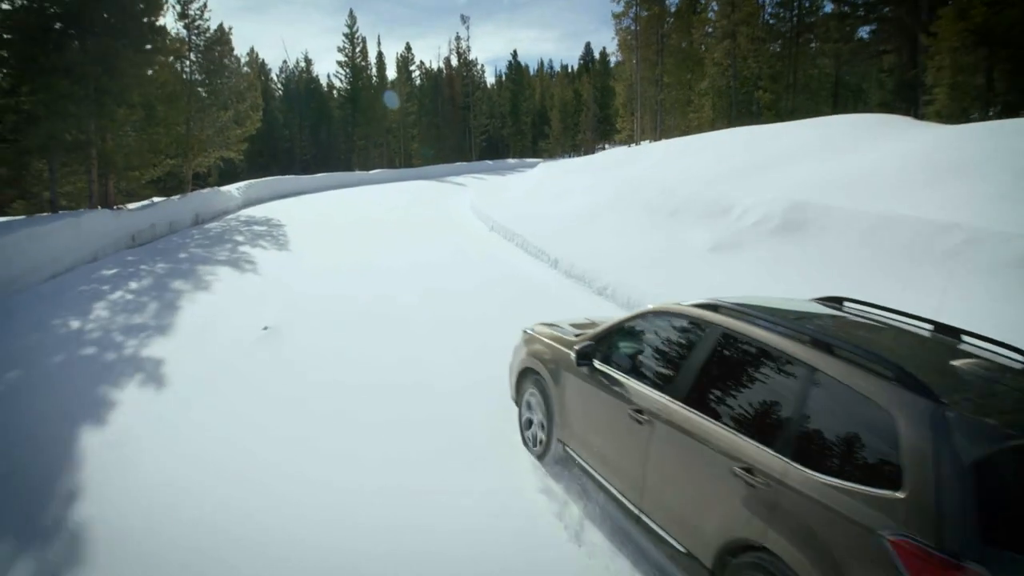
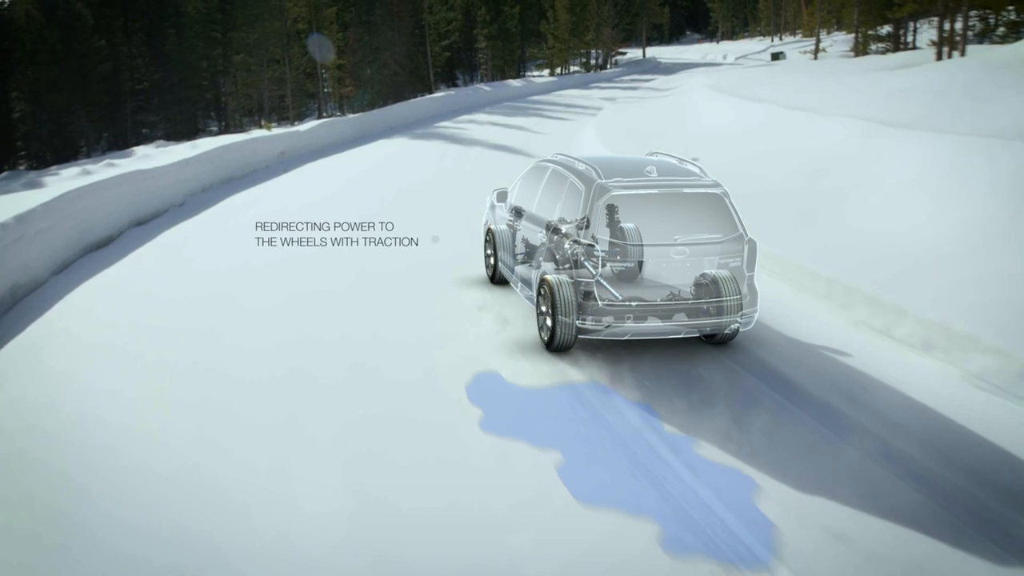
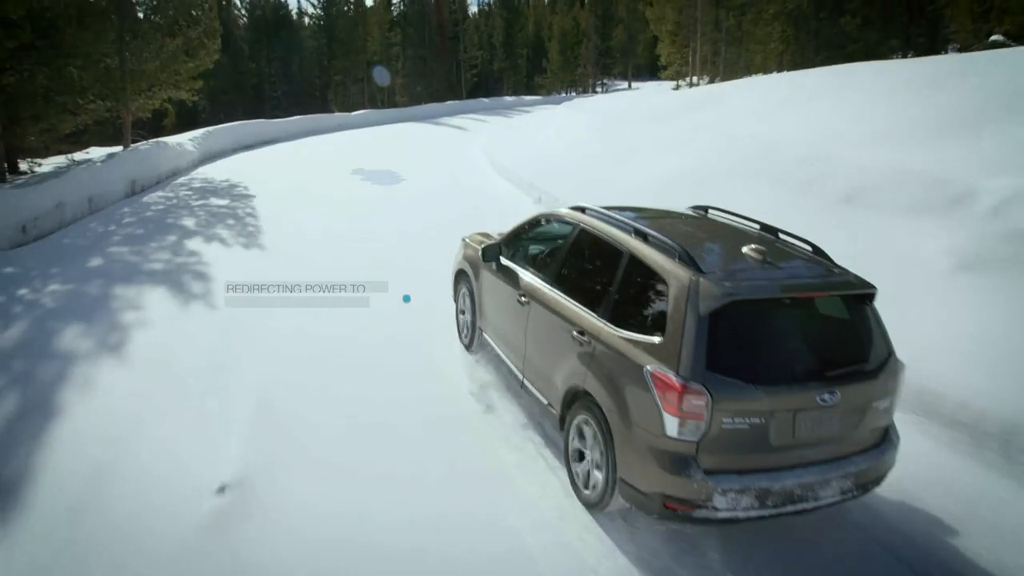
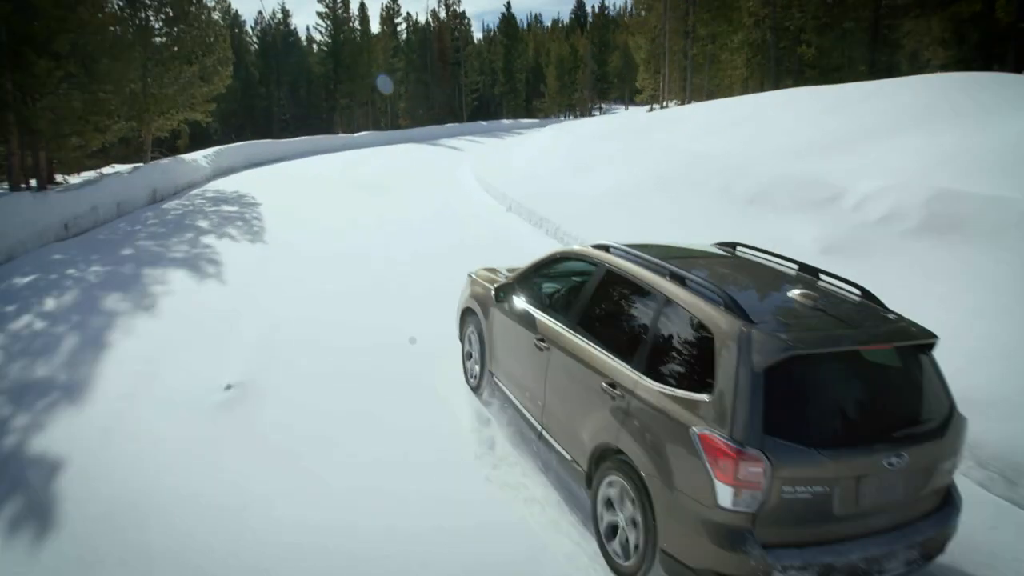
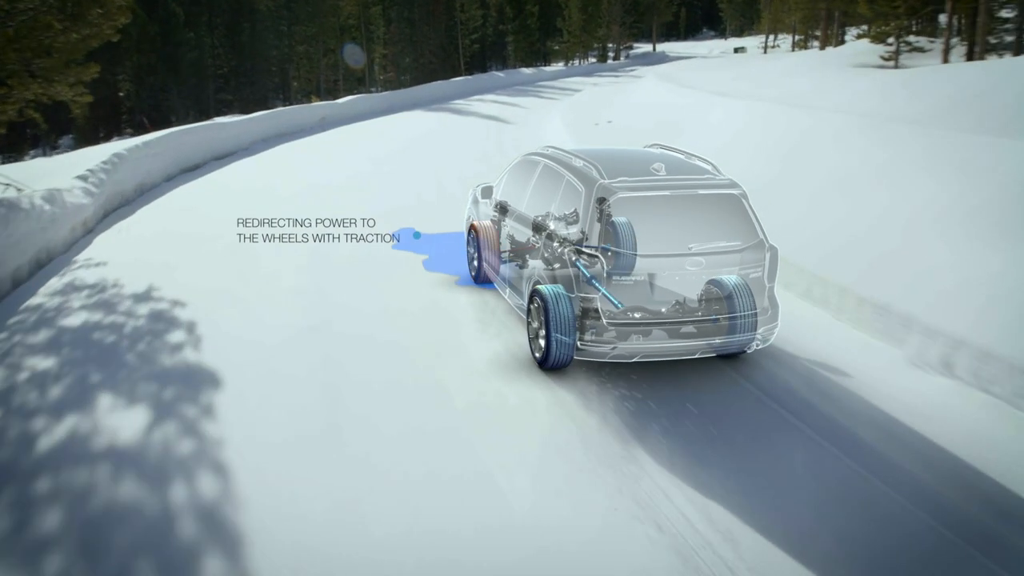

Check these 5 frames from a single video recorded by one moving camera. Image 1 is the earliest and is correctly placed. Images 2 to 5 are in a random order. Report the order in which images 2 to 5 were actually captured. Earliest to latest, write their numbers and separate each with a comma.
4, 3, 5, 2
